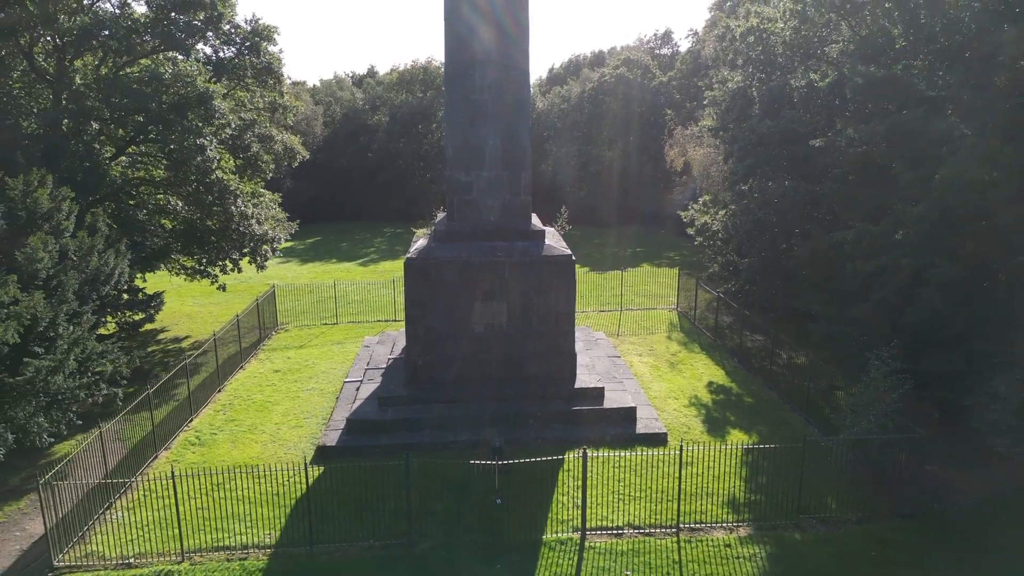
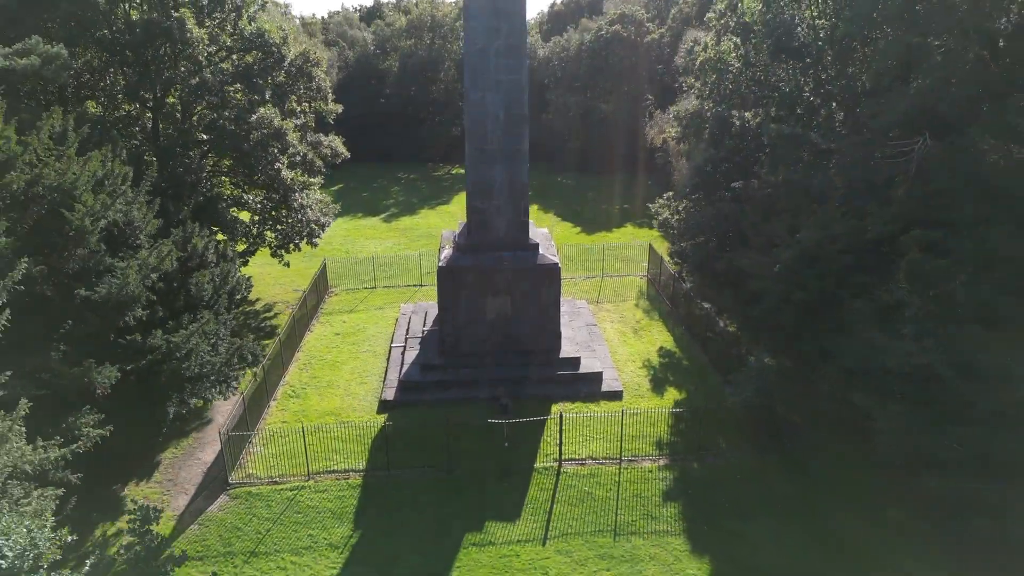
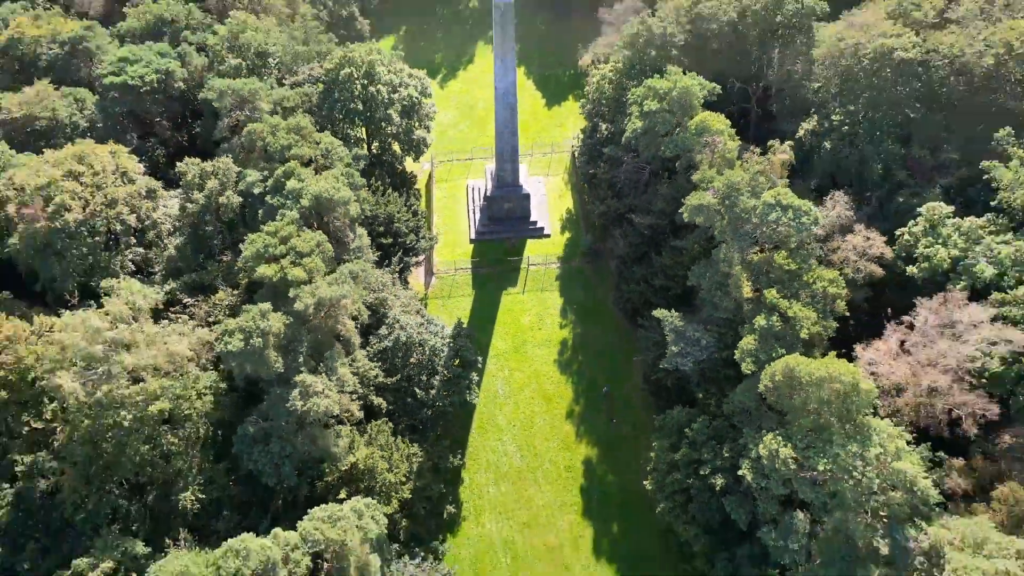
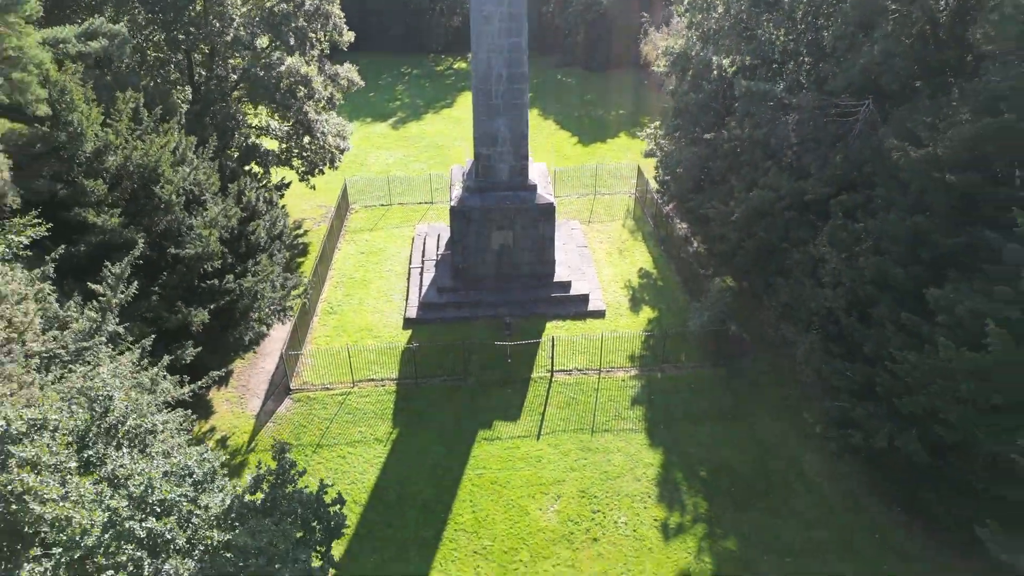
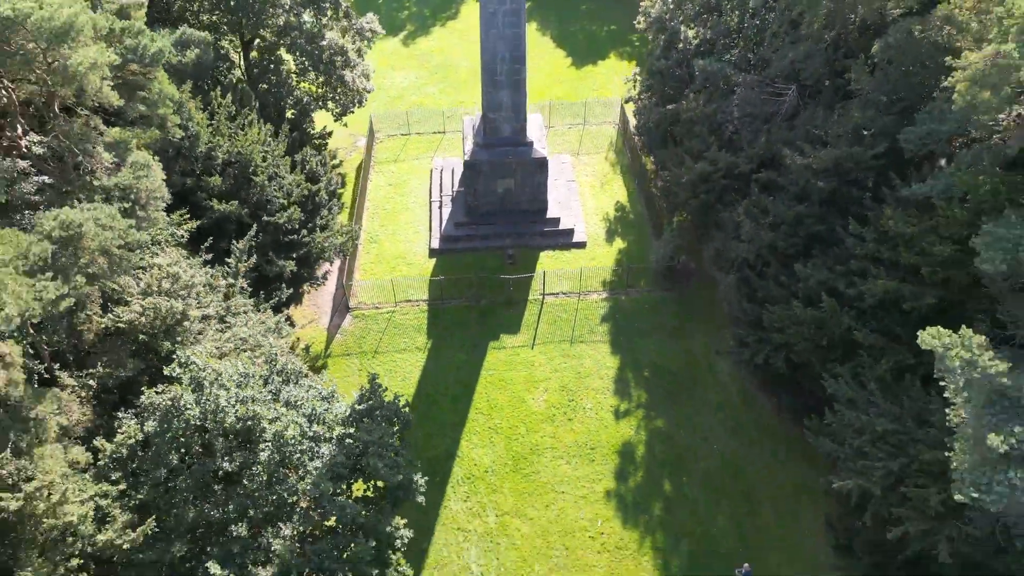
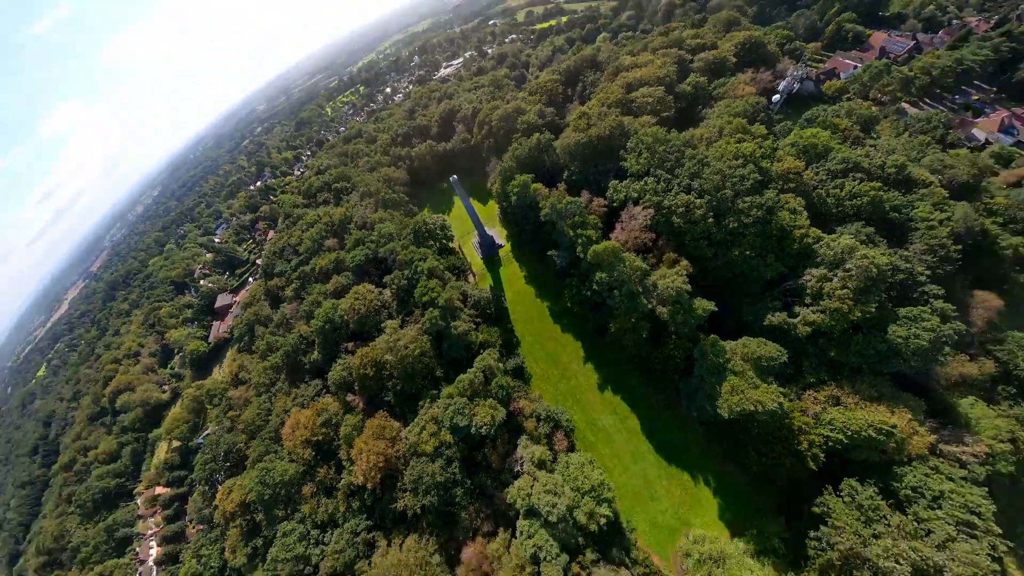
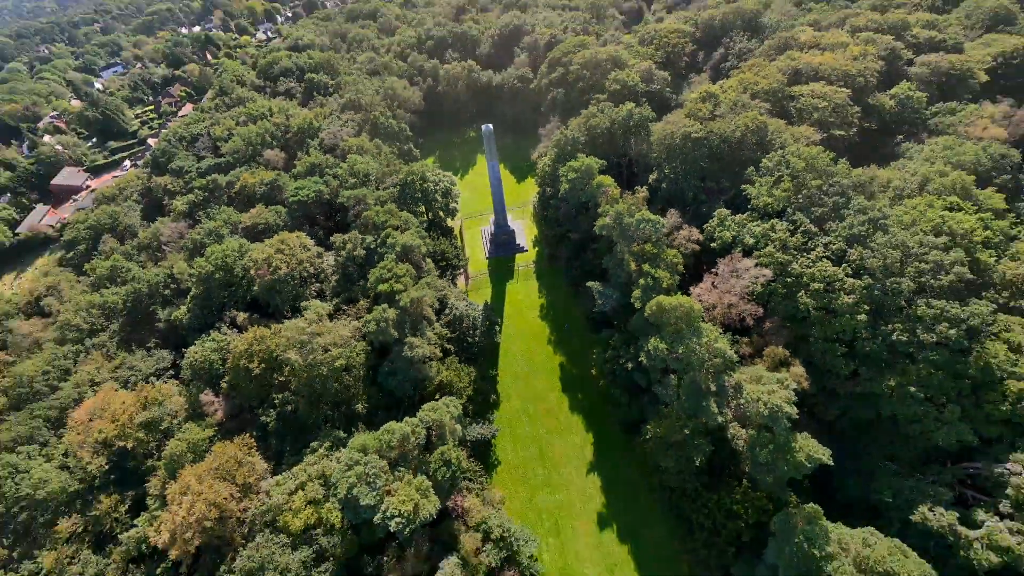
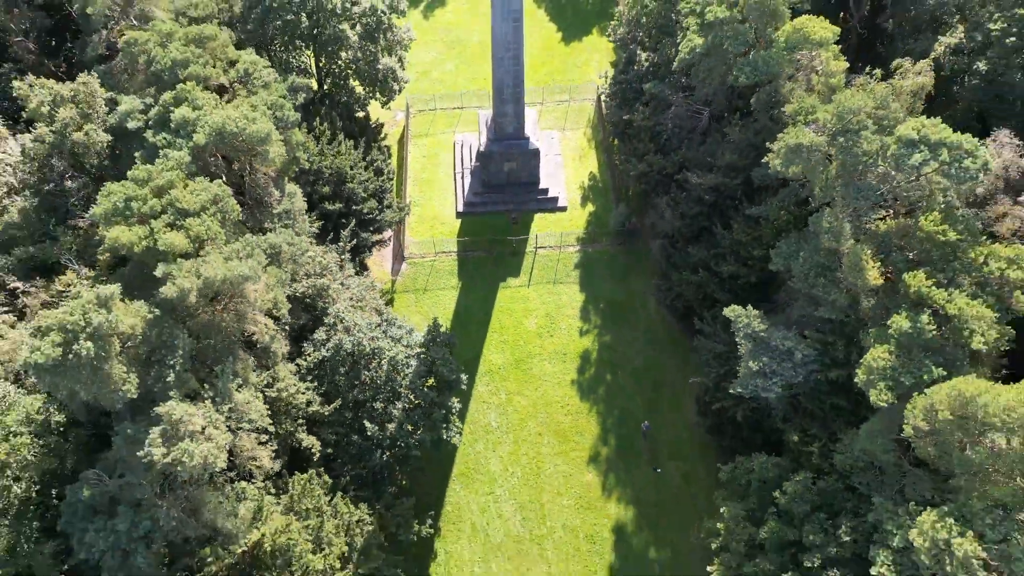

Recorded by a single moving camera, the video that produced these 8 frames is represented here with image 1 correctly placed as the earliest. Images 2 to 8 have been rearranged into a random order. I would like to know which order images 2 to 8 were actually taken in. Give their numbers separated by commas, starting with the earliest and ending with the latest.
2, 4, 5, 8, 3, 7, 6
